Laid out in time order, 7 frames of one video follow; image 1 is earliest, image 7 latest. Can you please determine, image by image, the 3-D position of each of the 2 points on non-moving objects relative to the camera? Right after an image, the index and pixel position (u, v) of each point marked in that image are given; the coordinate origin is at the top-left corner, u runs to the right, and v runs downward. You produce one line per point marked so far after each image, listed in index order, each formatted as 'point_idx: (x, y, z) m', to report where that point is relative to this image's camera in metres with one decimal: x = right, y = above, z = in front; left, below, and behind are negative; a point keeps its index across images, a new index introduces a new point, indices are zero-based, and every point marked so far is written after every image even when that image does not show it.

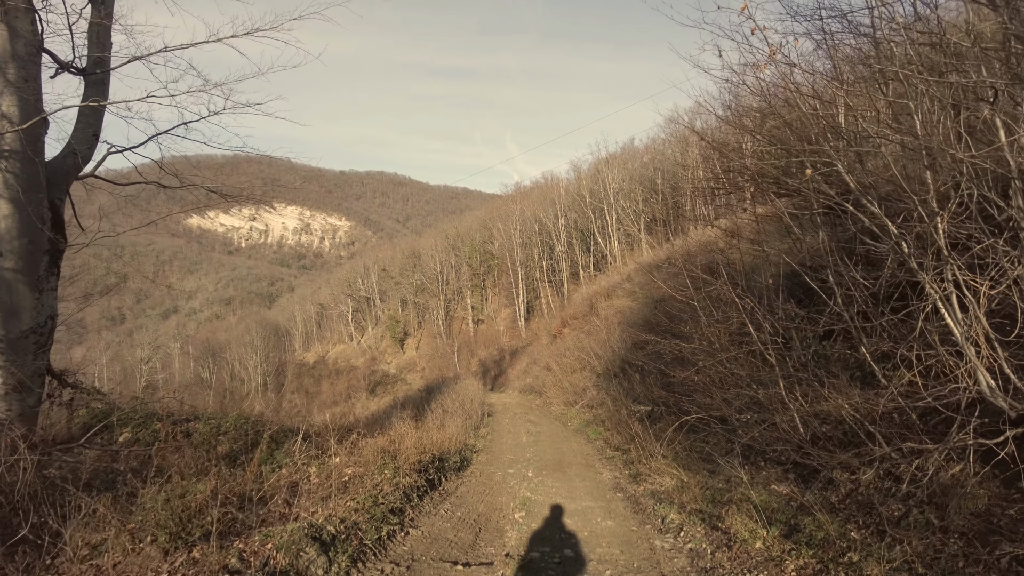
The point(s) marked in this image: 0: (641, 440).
0: (+2.6, -3.1, +9.9) m
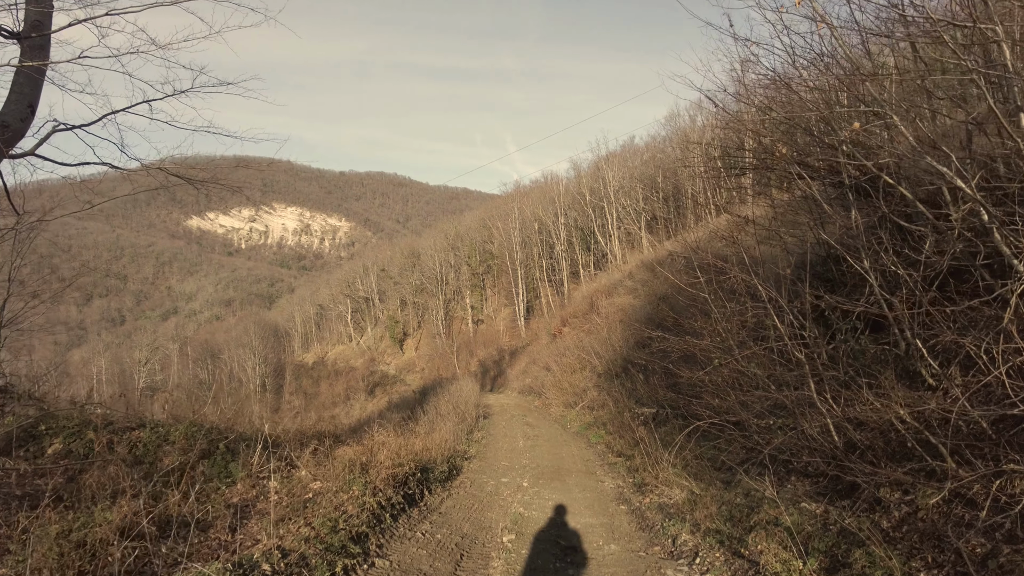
0: (+2.5, -2.9, +9.1) m
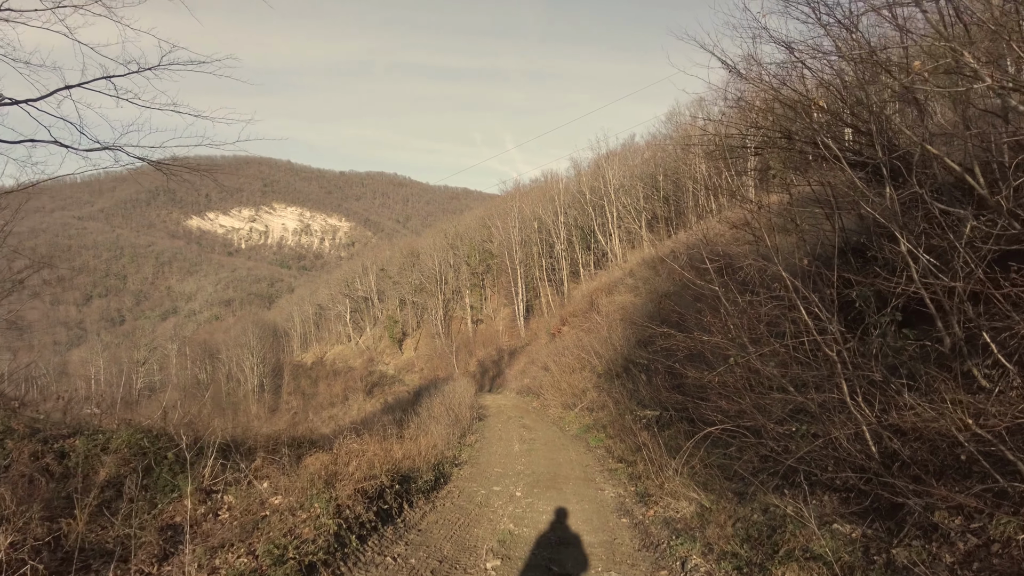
0: (+2.4, -2.8, +8.5) m
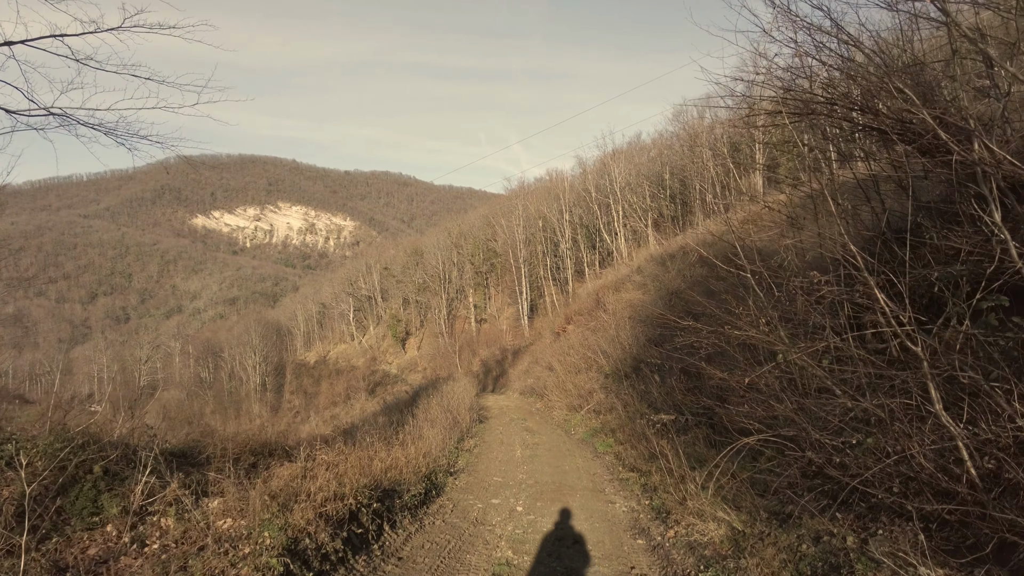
0: (+2.4, -2.7, +7.6) m
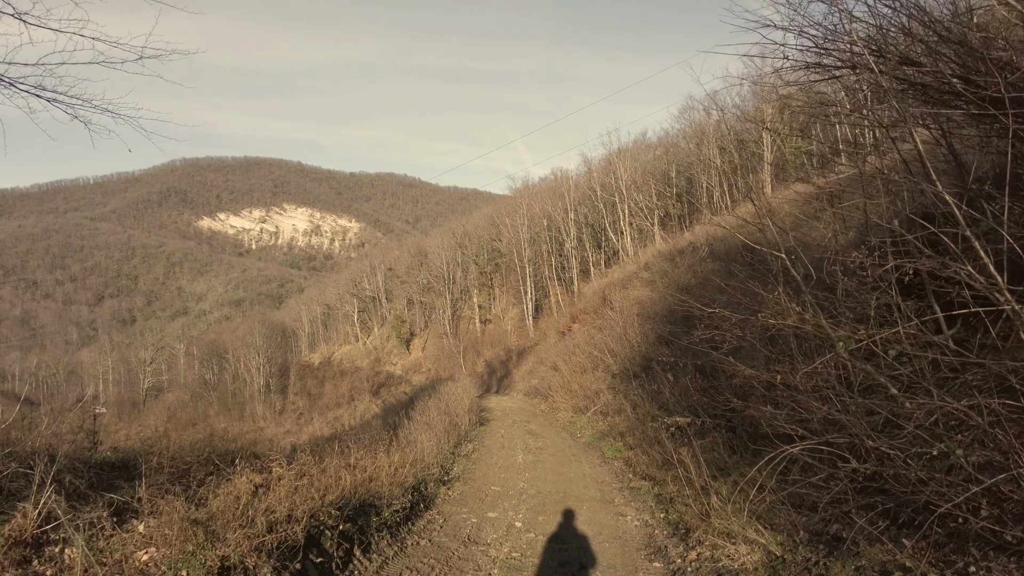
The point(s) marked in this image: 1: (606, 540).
0: (+2.4, -2.5, +6.8) m
1: (+1.1, -3.0, +5.8) m
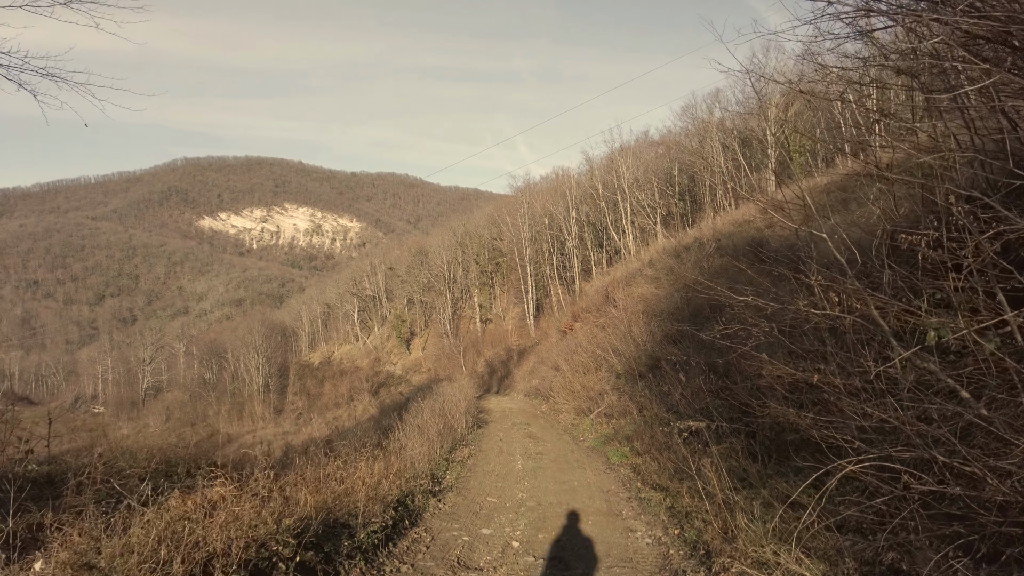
0: (+2.3, -2.4, +6.1) m
1: (+1.0, -2.8, +5.1) m
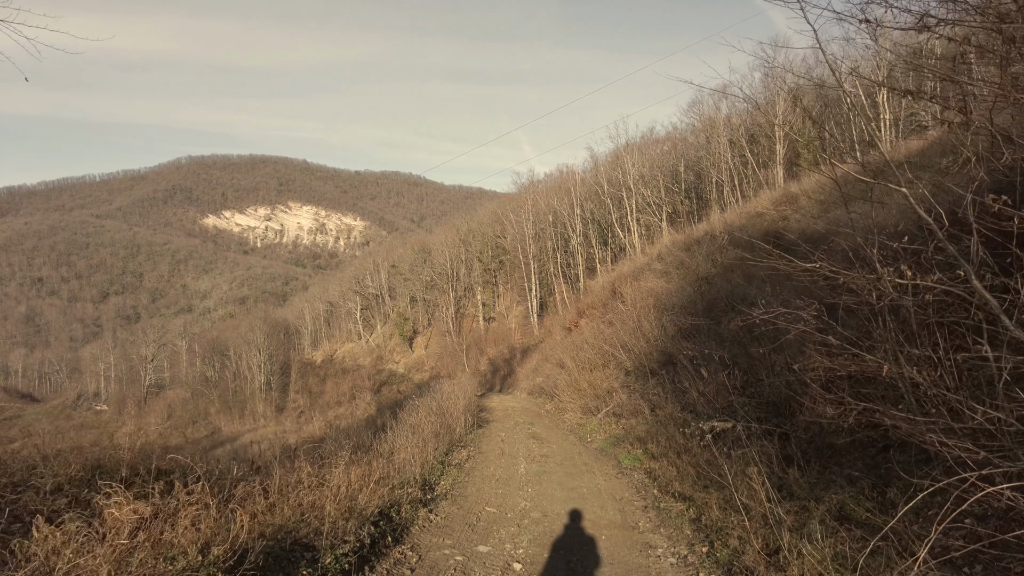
0: (+2.3, -2.1, +5.2) m
1: (+1.0, -2.6, +4.3) m
